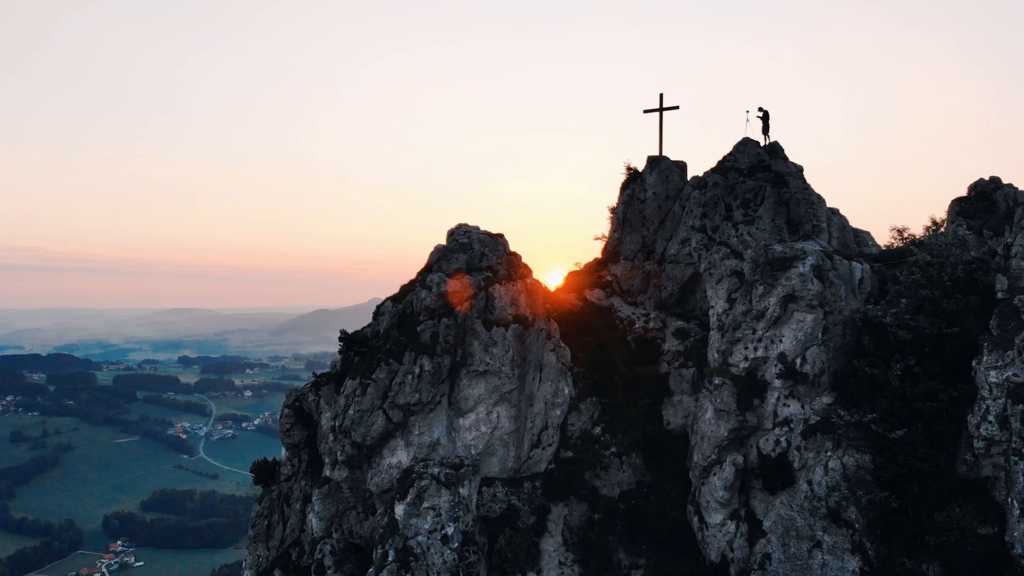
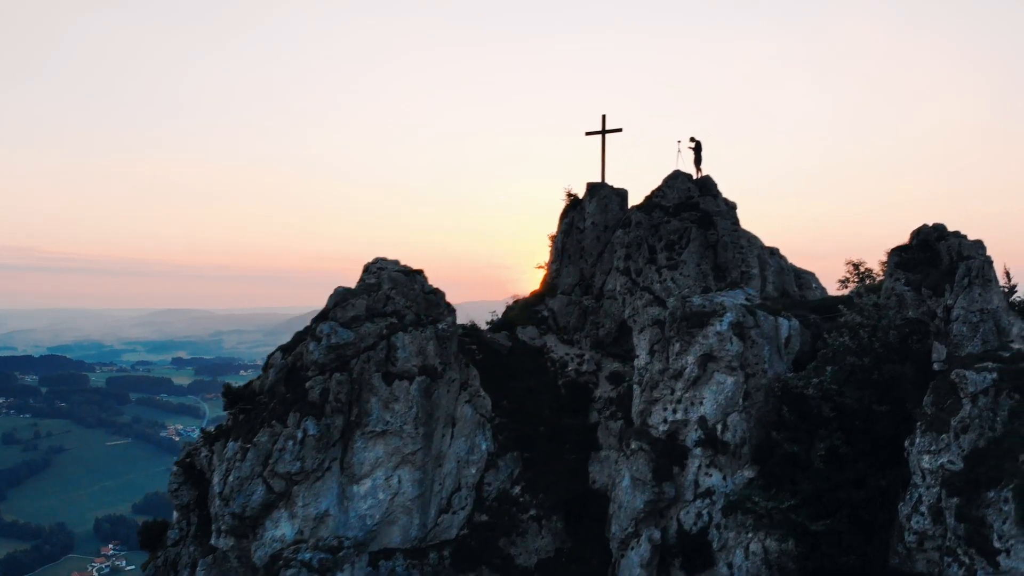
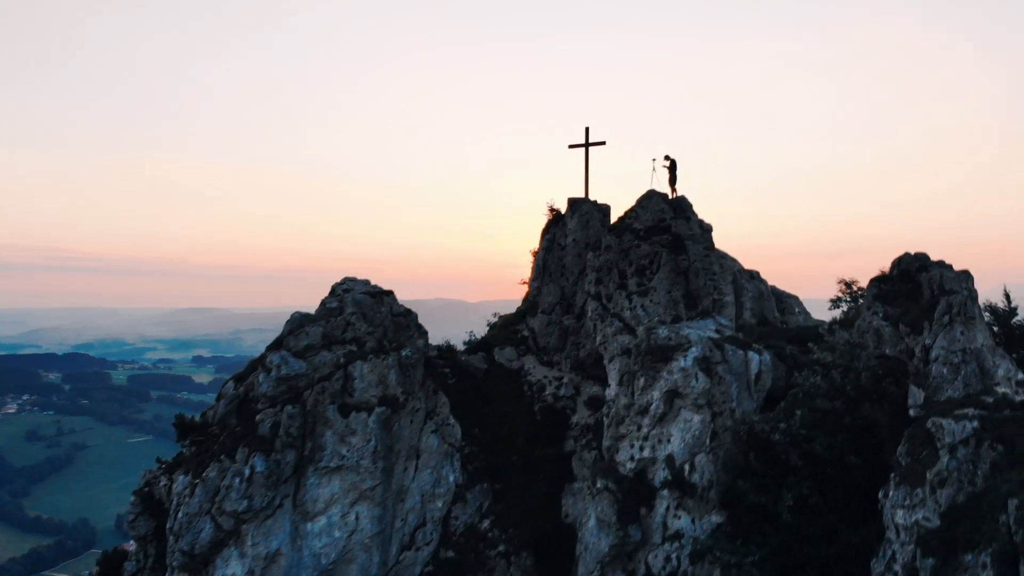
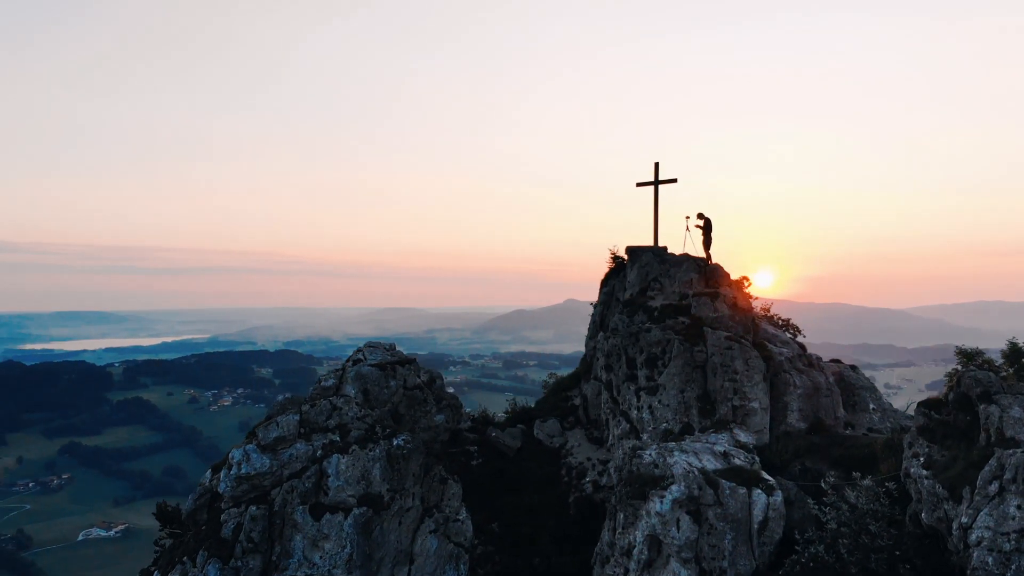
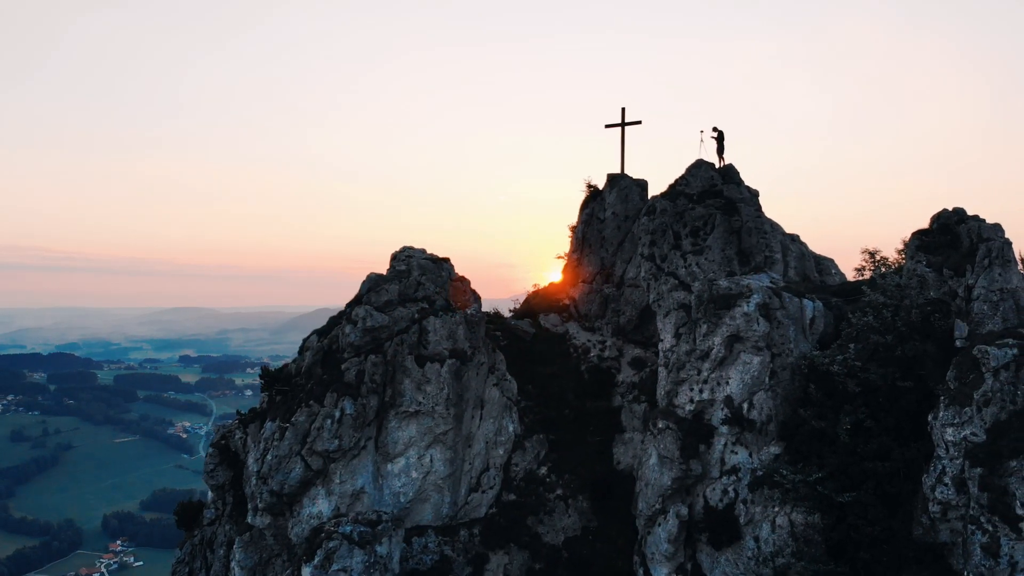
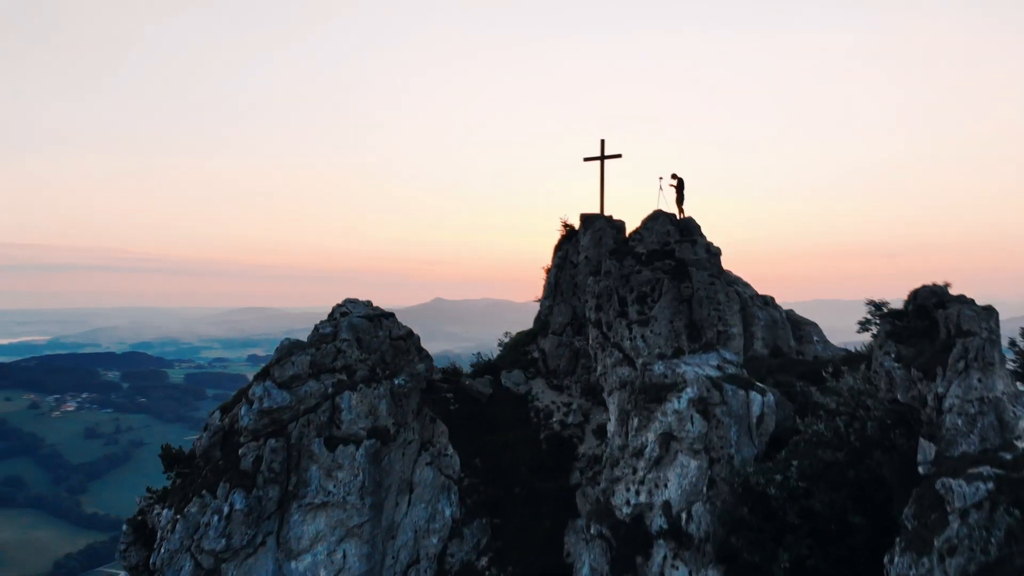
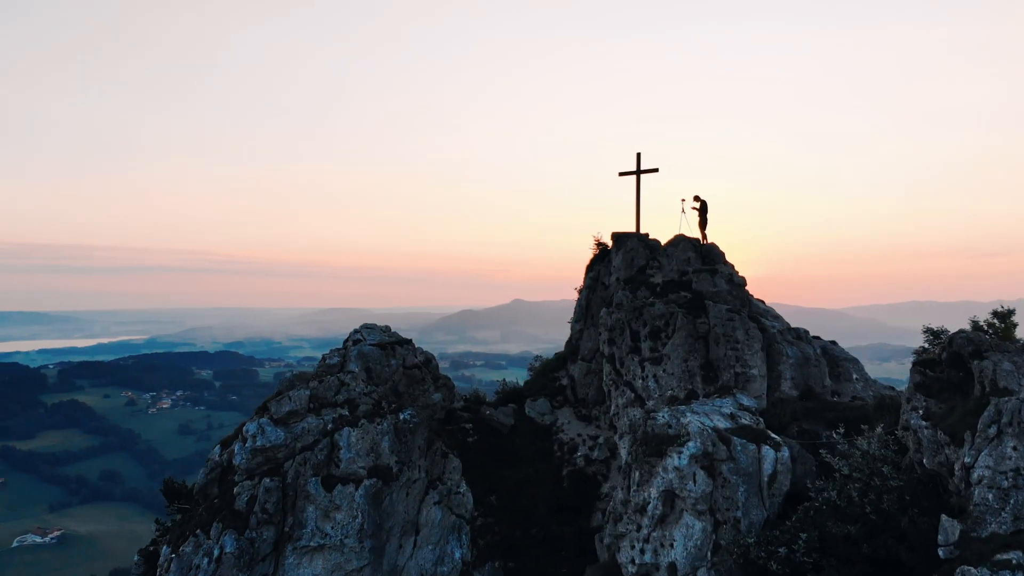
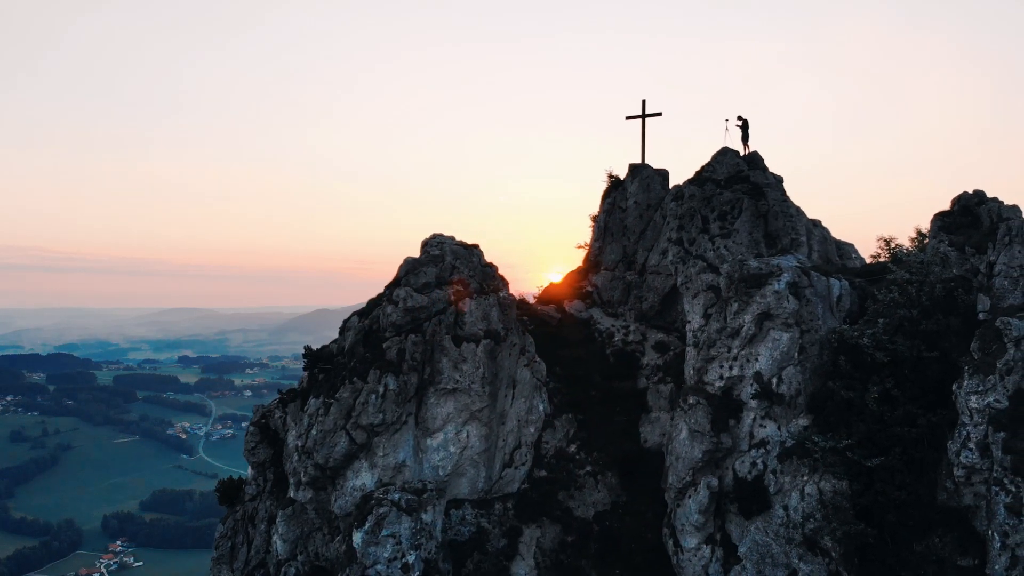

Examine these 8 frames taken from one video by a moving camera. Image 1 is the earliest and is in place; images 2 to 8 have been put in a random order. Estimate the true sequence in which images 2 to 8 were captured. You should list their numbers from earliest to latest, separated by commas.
8, 5, 2, 3, 6, 7, 4
